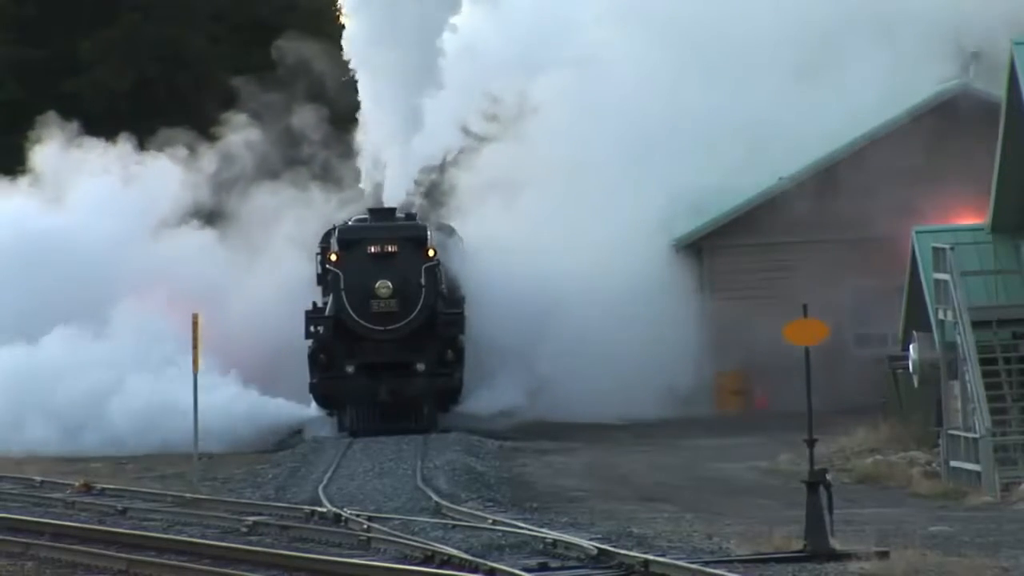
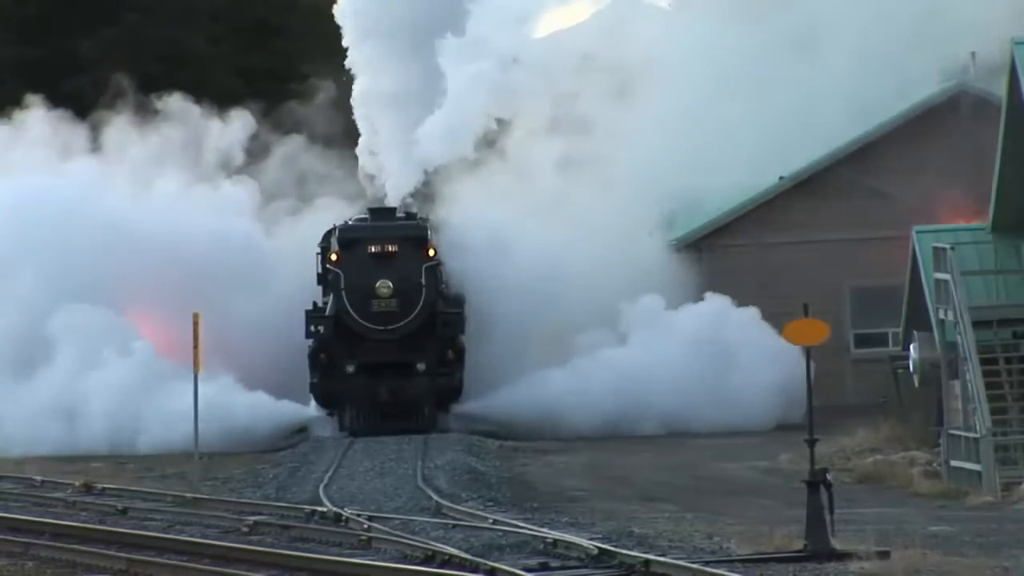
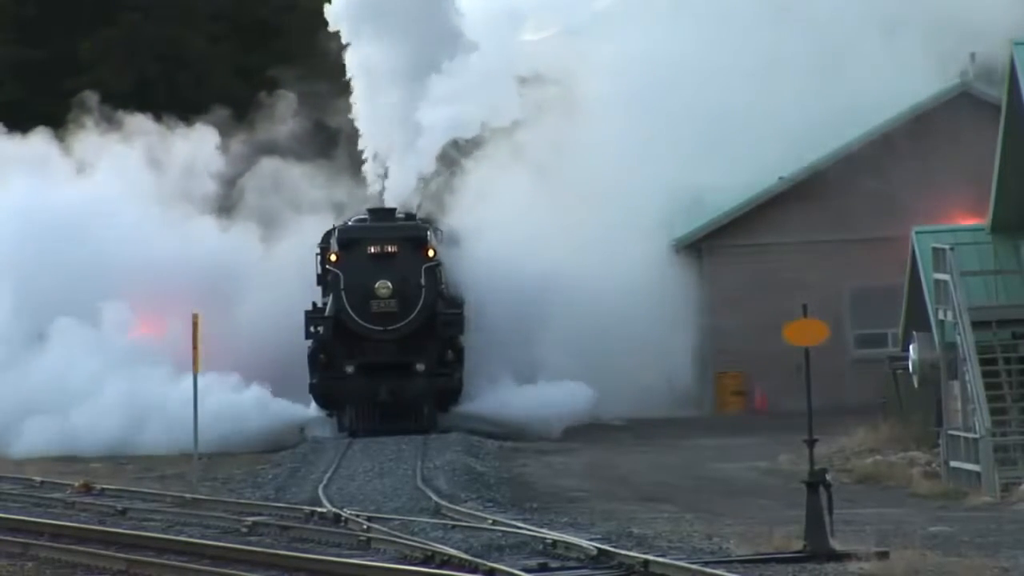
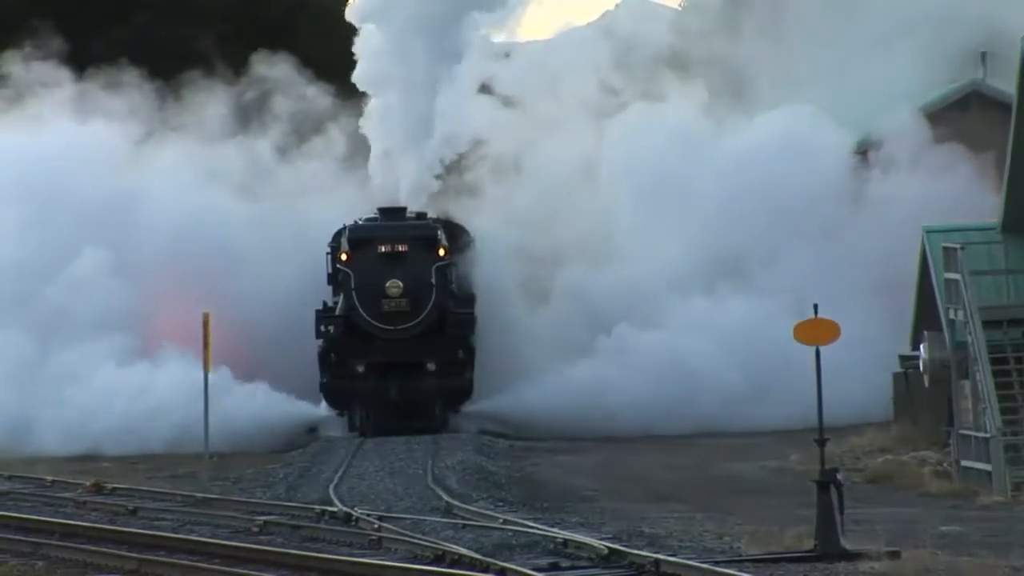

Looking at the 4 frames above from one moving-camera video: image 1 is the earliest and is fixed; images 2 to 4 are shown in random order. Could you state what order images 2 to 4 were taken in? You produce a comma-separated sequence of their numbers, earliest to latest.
3, 2, 4
